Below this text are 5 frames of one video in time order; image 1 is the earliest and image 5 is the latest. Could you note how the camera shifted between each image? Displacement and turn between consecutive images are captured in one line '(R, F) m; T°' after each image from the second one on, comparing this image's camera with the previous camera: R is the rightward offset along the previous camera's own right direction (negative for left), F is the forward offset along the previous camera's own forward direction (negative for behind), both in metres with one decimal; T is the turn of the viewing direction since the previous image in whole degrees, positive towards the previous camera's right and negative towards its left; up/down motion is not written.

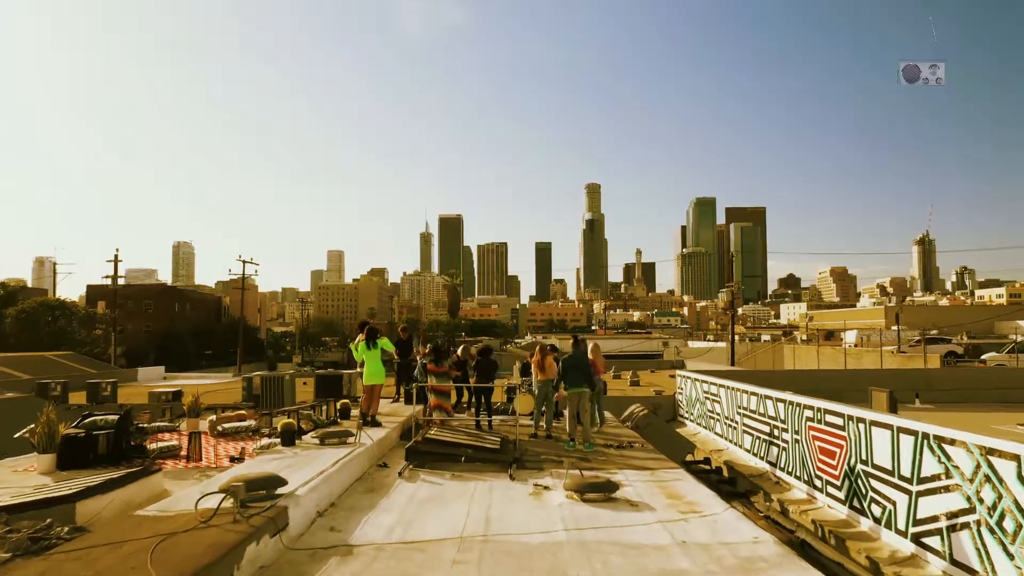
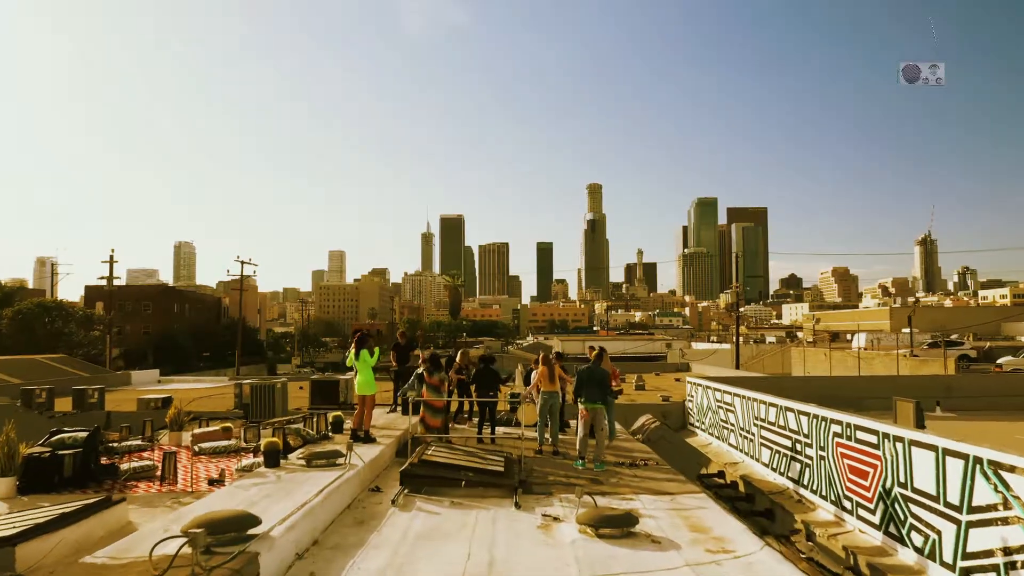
(0.0, +0.7) m; 0°
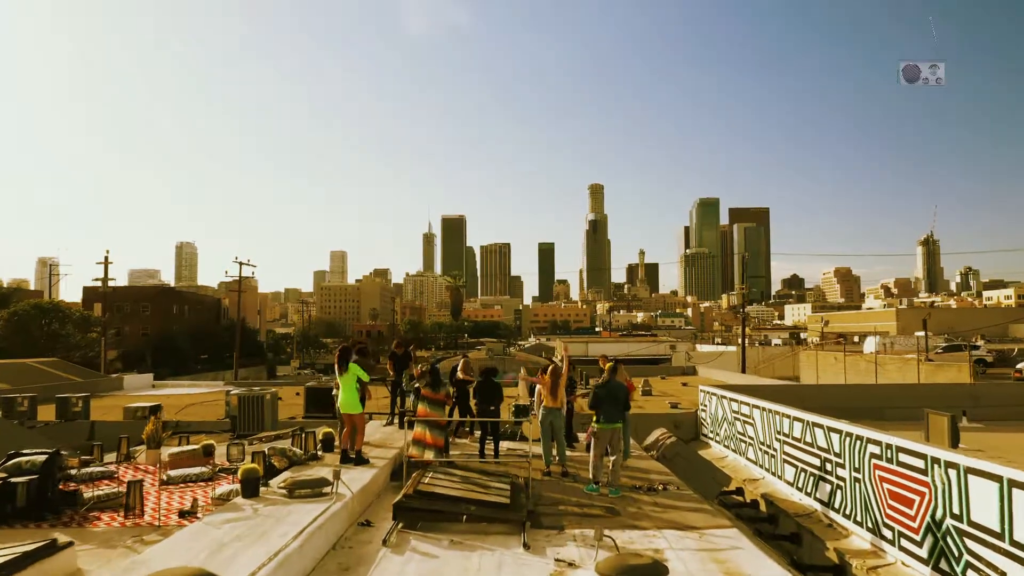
(-0.1, +0.7) m; 0°
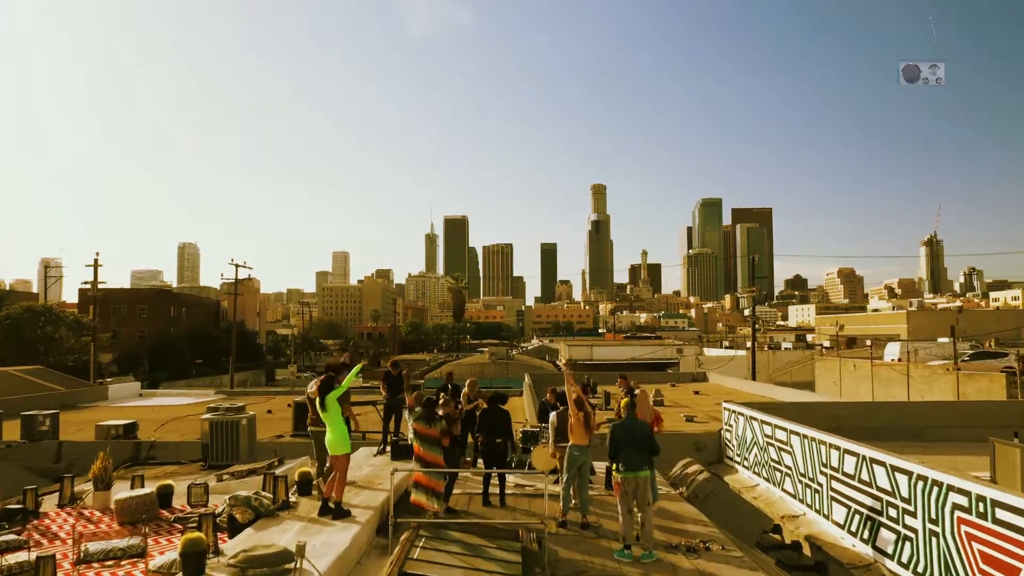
(-0.1, +1.3) m; 0°
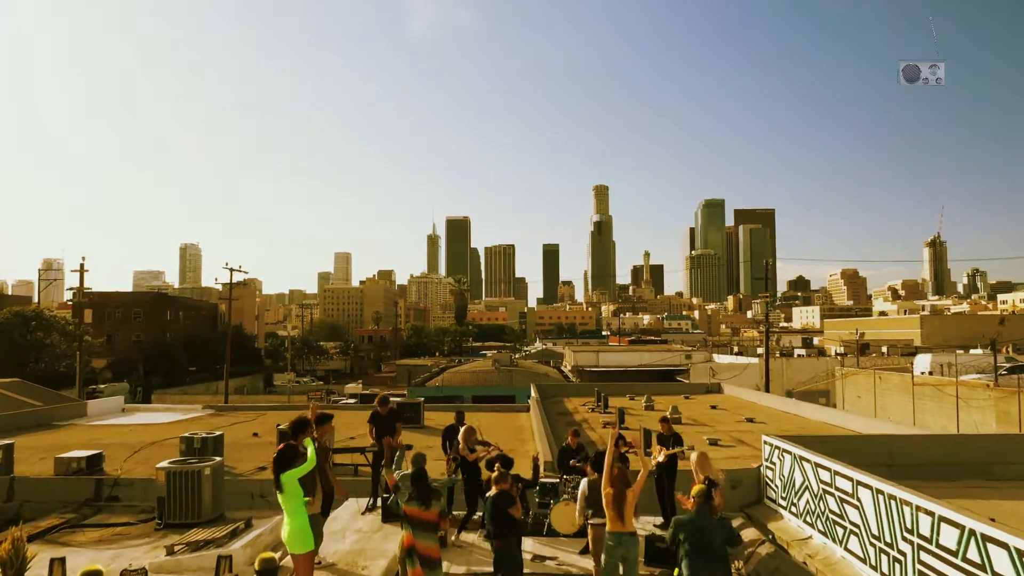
(-0.2, +1.6) m; 0°
